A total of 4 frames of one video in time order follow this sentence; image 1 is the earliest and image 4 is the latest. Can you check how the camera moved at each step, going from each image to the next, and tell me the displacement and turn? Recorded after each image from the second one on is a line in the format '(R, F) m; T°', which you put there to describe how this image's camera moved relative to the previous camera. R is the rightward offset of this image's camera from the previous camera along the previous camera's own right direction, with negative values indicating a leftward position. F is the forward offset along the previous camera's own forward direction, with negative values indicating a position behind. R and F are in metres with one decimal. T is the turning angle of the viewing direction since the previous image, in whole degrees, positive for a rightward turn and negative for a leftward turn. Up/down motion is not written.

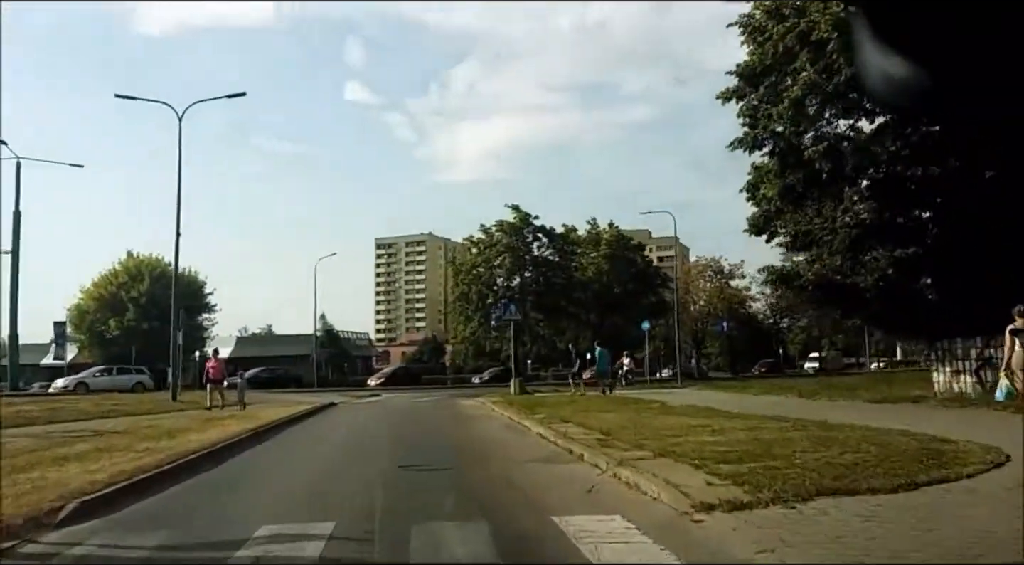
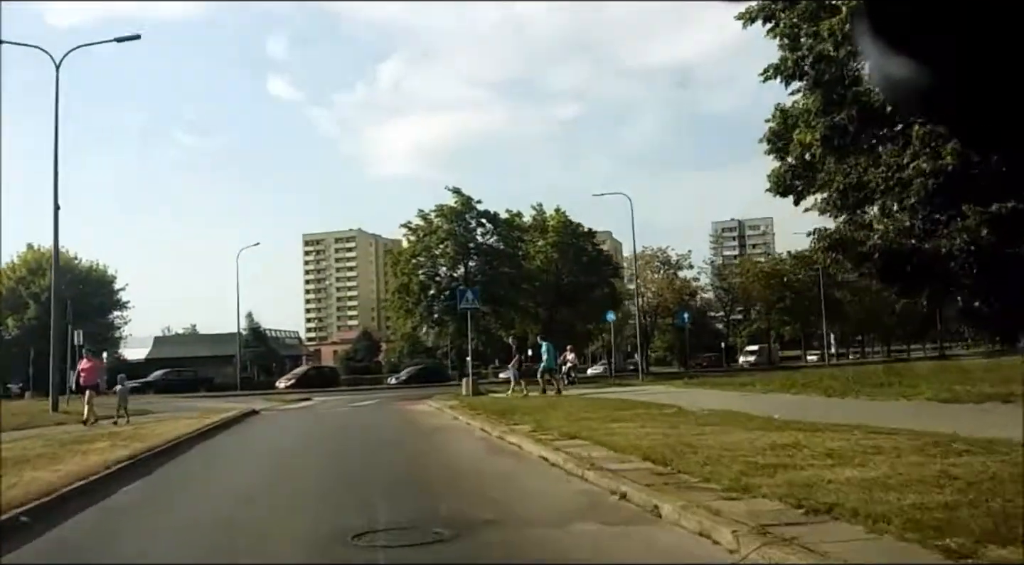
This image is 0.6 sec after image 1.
(-0.6, +4.5) m; +4°
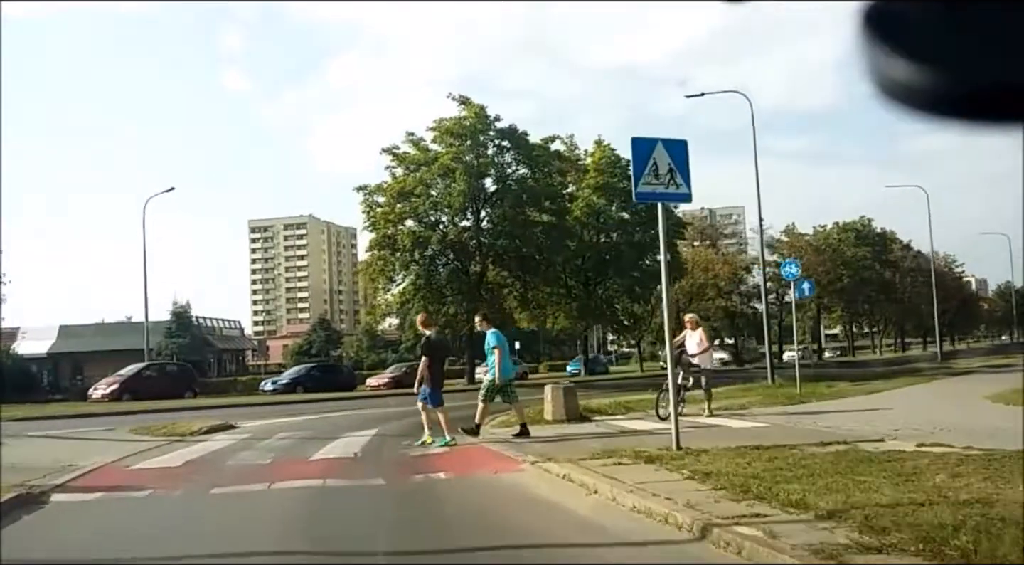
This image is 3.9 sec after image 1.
(-2.7, +16.7) m; +3°
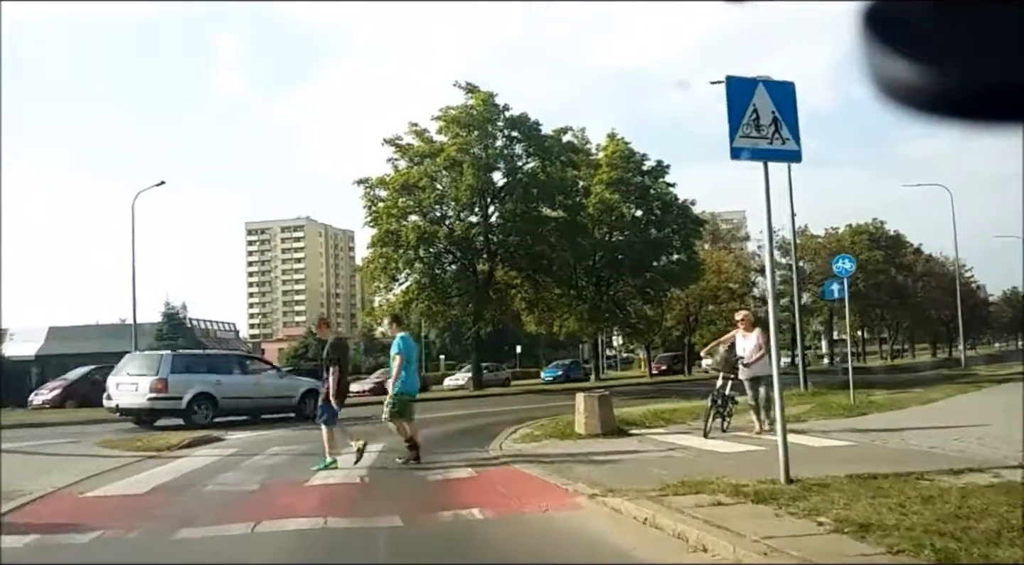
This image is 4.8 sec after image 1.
(-0.4, +2.1) m; 0°
